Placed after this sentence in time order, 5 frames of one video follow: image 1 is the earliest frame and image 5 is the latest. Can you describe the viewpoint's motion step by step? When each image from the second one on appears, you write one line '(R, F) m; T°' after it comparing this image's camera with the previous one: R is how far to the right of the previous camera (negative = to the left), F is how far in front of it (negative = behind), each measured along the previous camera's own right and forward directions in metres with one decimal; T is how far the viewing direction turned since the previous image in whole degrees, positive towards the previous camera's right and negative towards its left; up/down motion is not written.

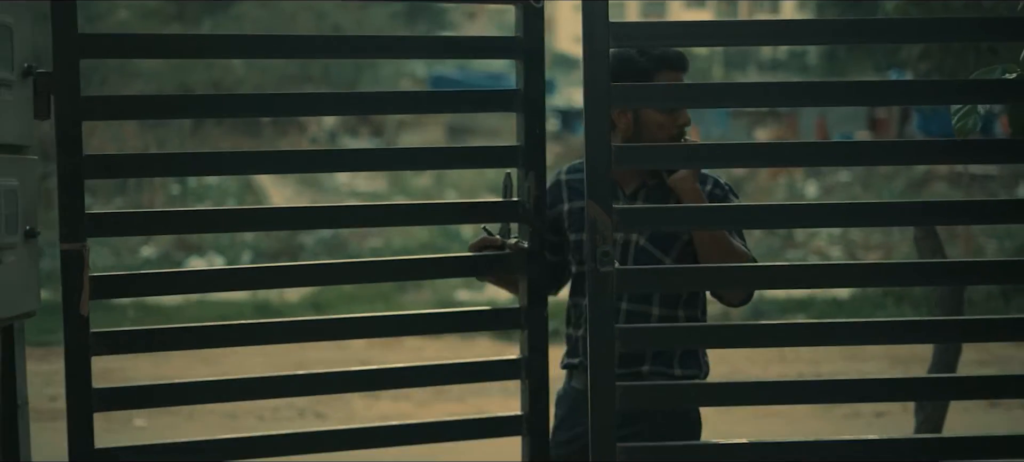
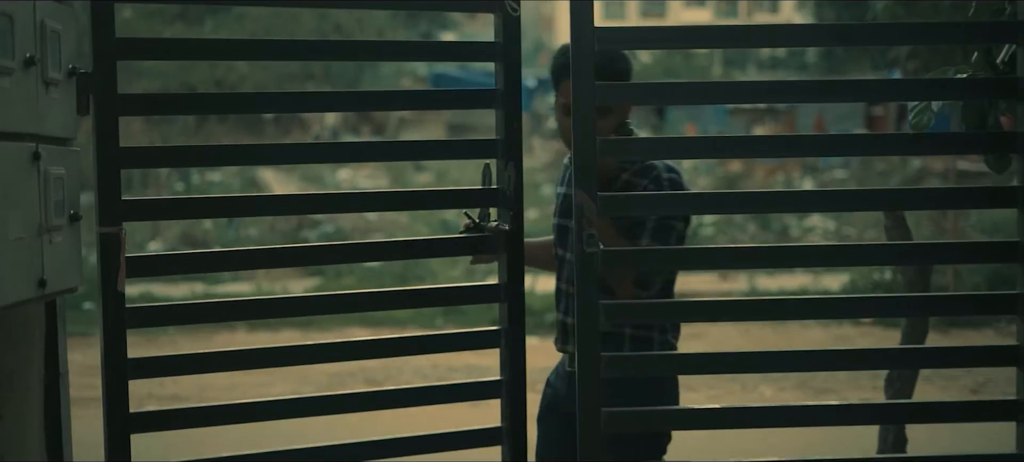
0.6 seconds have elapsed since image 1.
(0.0, -0.2) m; 0°
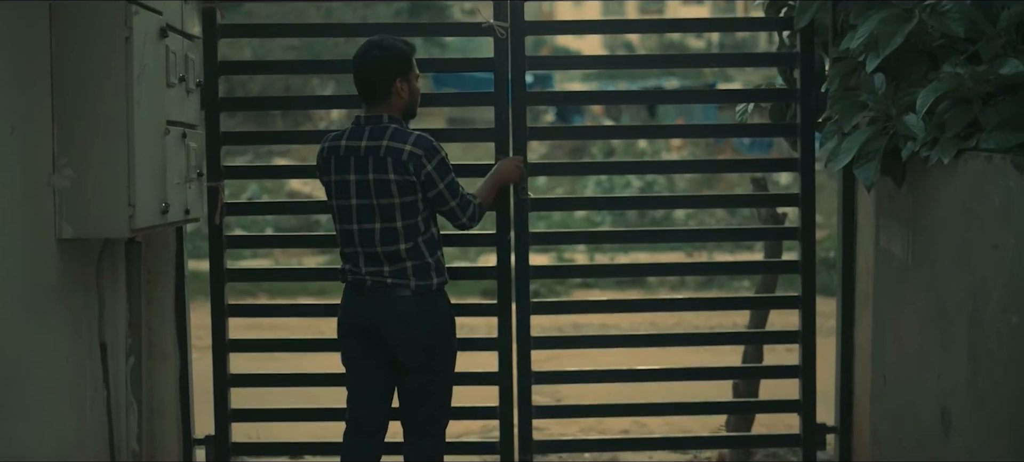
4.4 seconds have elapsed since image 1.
(+0.1, -1.4) m; 0°
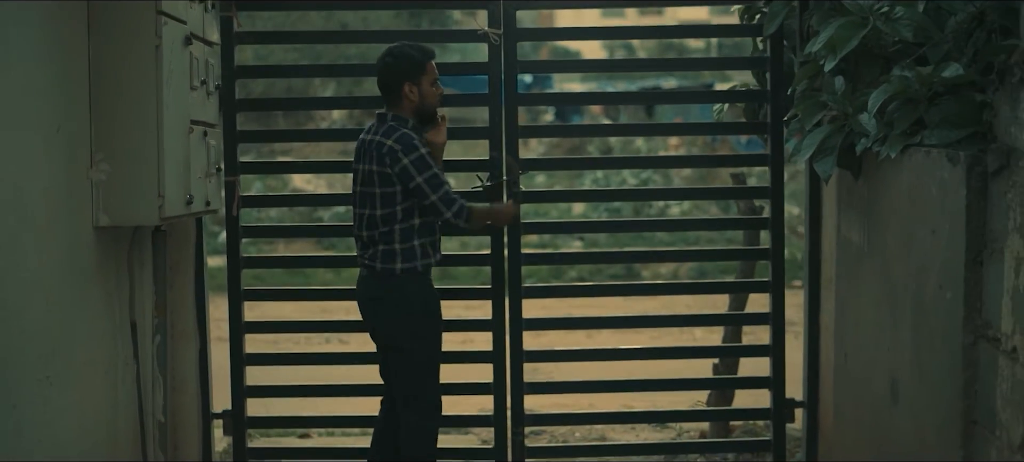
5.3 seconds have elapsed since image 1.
(0.0, -0.3) m; 0°
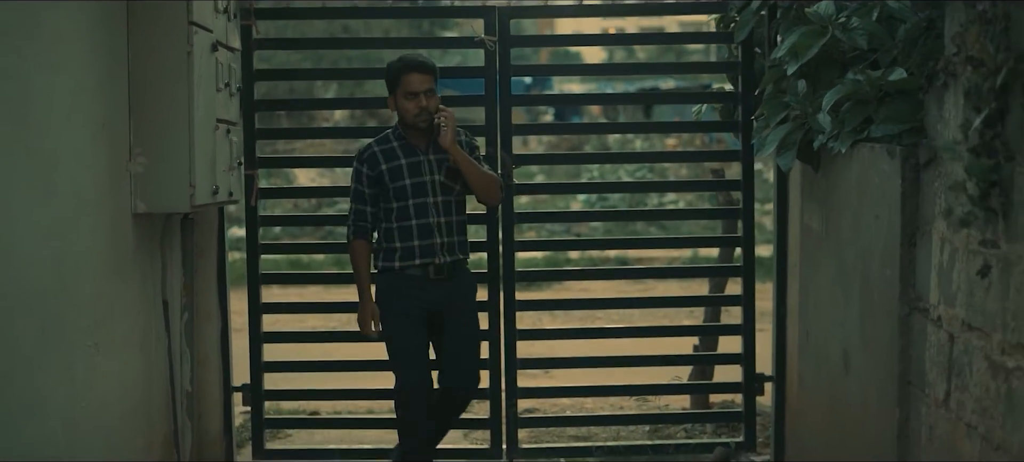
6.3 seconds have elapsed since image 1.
(0.0, -0.4) m; 0°
